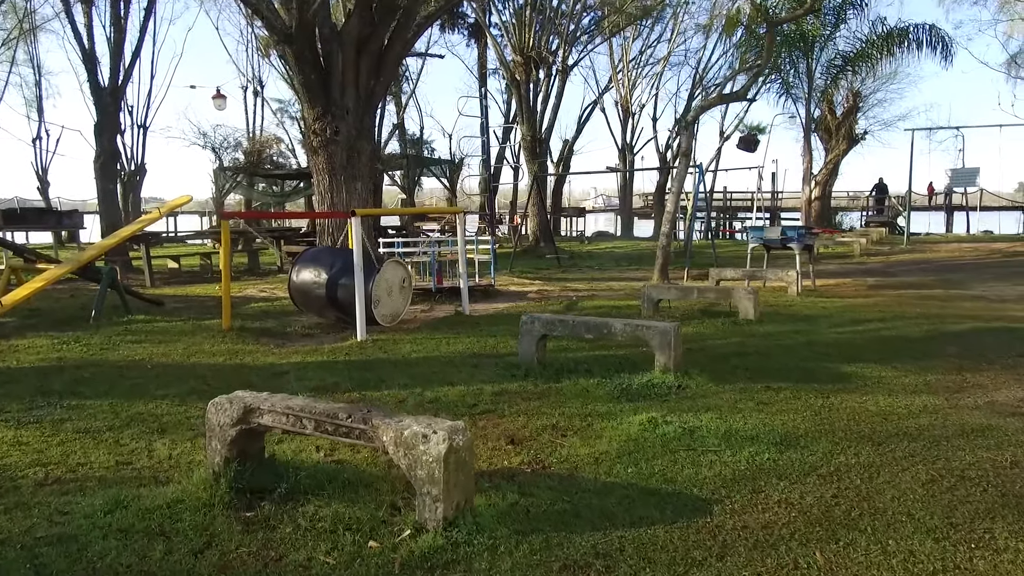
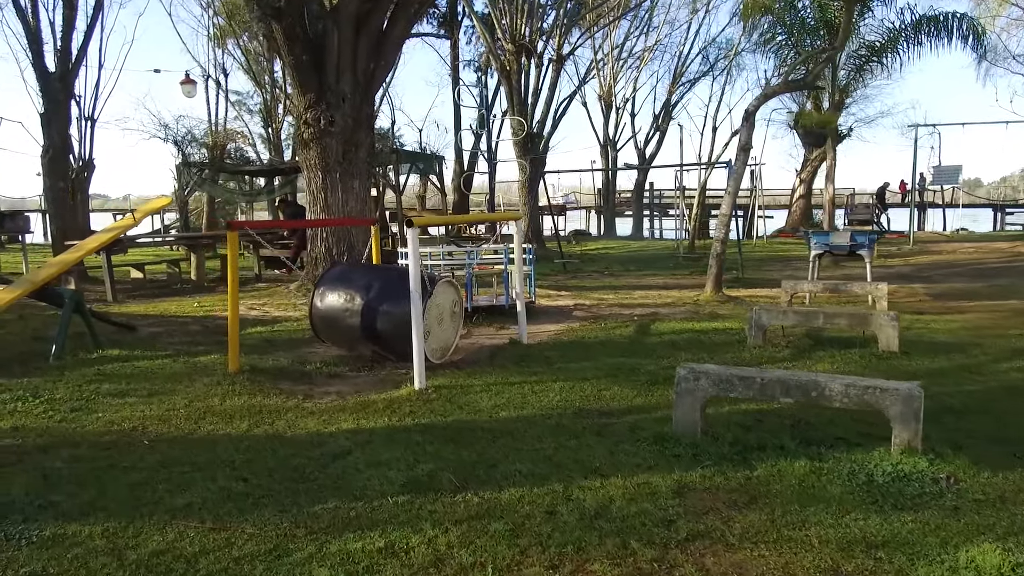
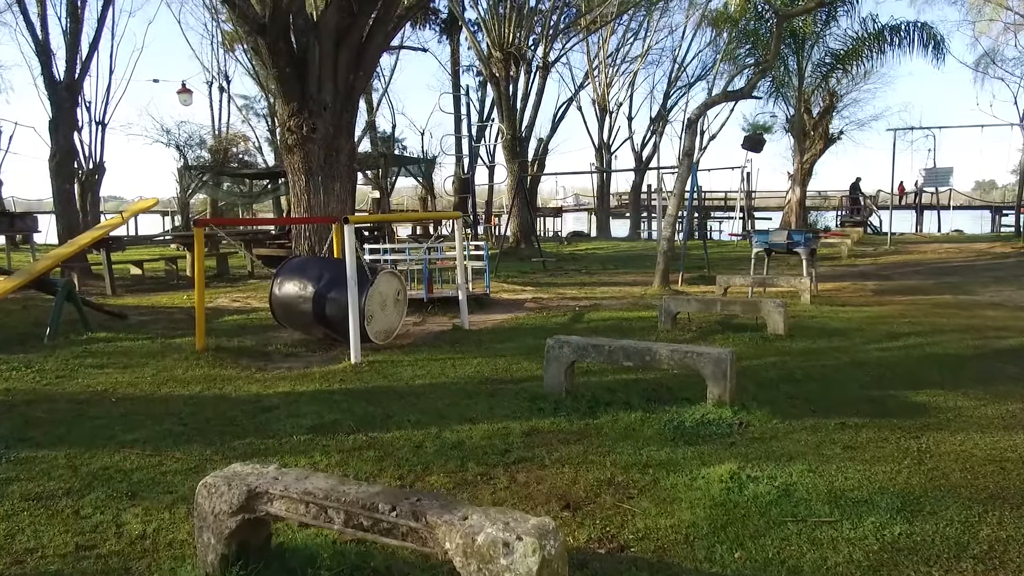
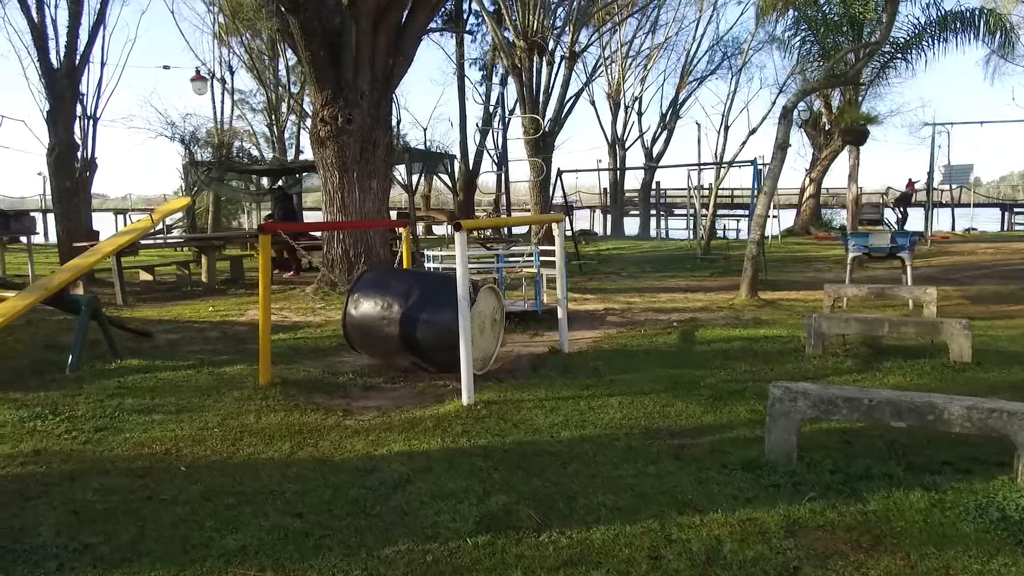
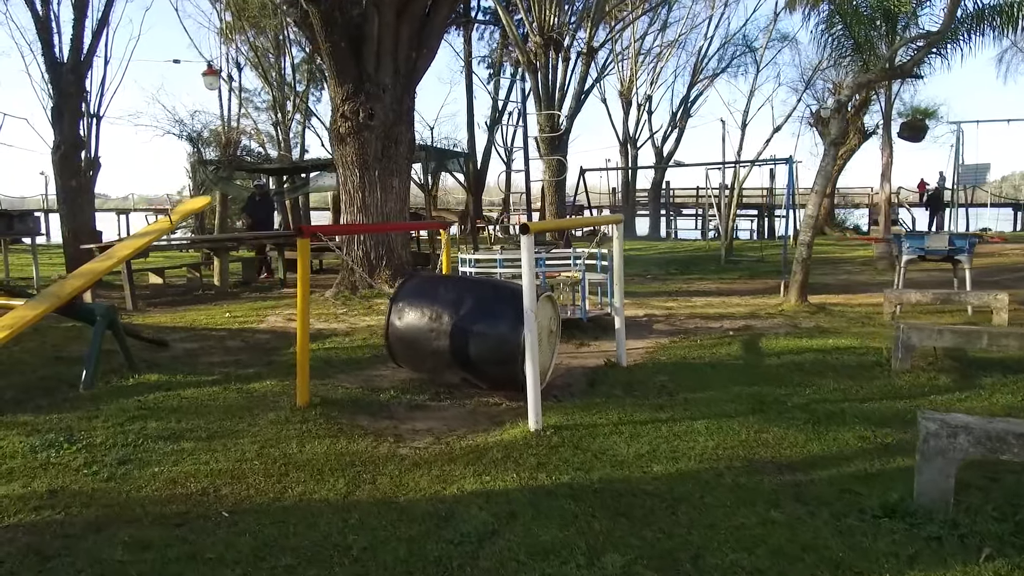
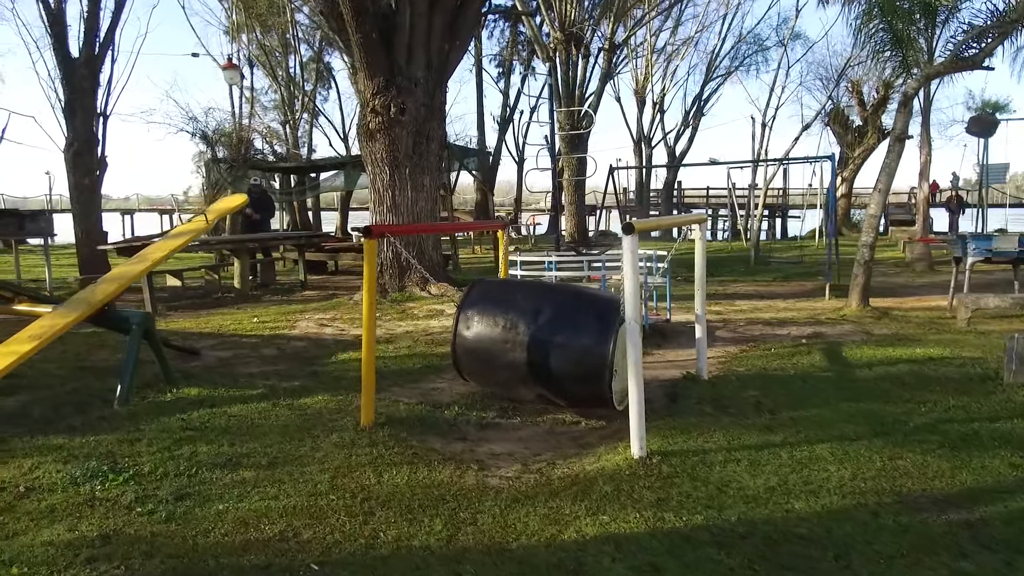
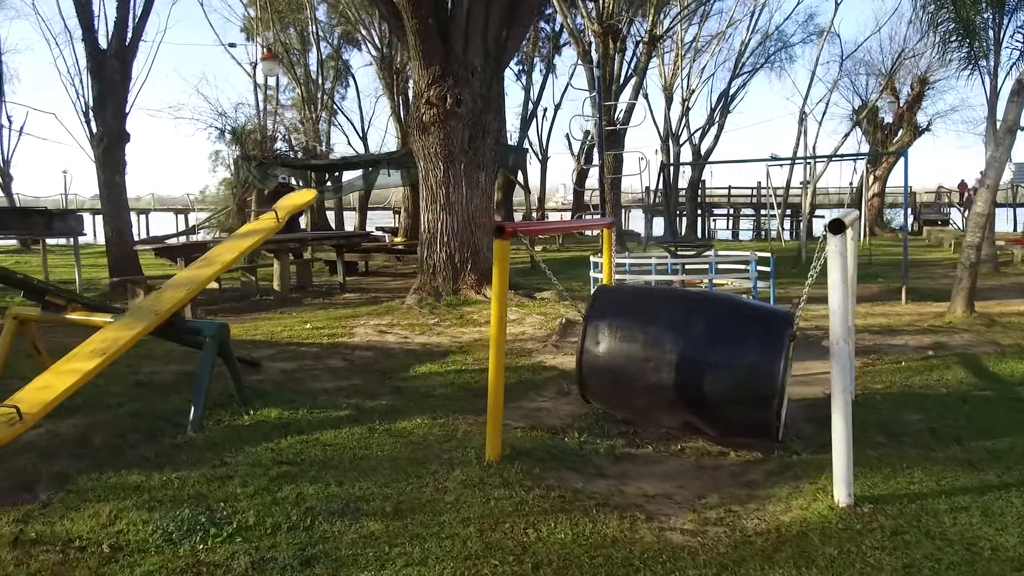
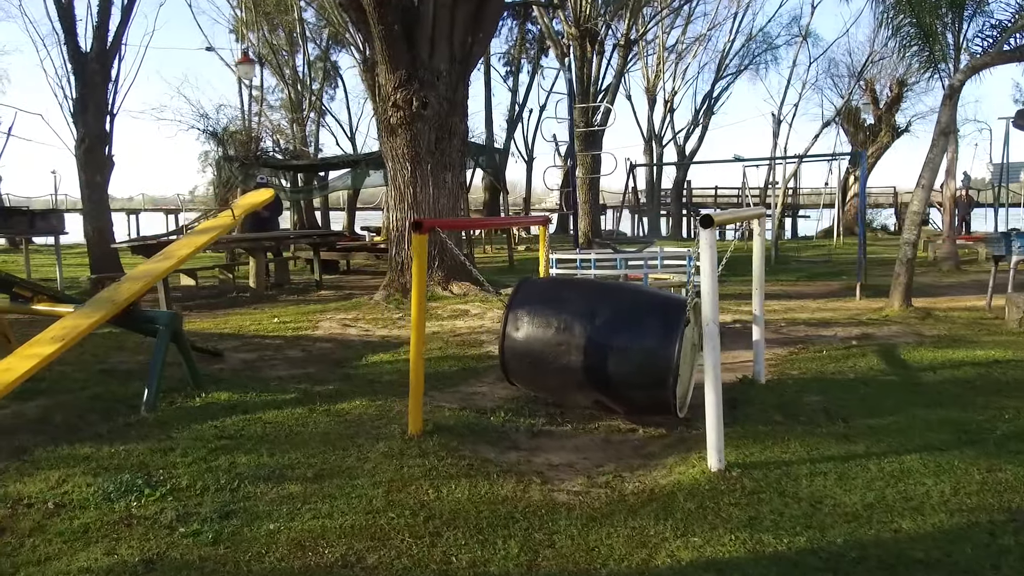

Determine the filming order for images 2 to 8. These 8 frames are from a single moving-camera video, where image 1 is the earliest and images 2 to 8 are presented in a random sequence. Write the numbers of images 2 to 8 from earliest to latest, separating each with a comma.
3, 2, 4, 5, 6, 8, 7
